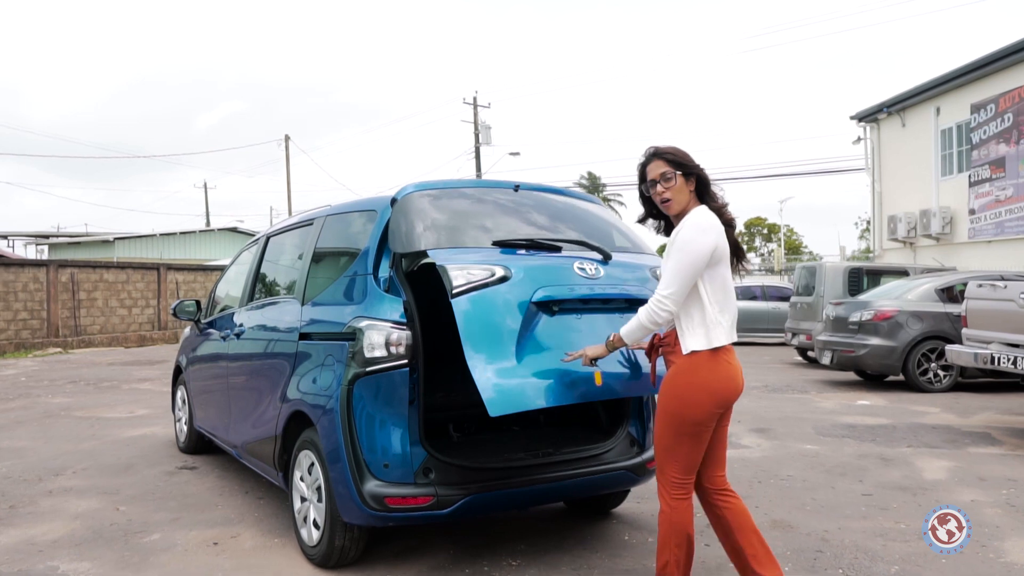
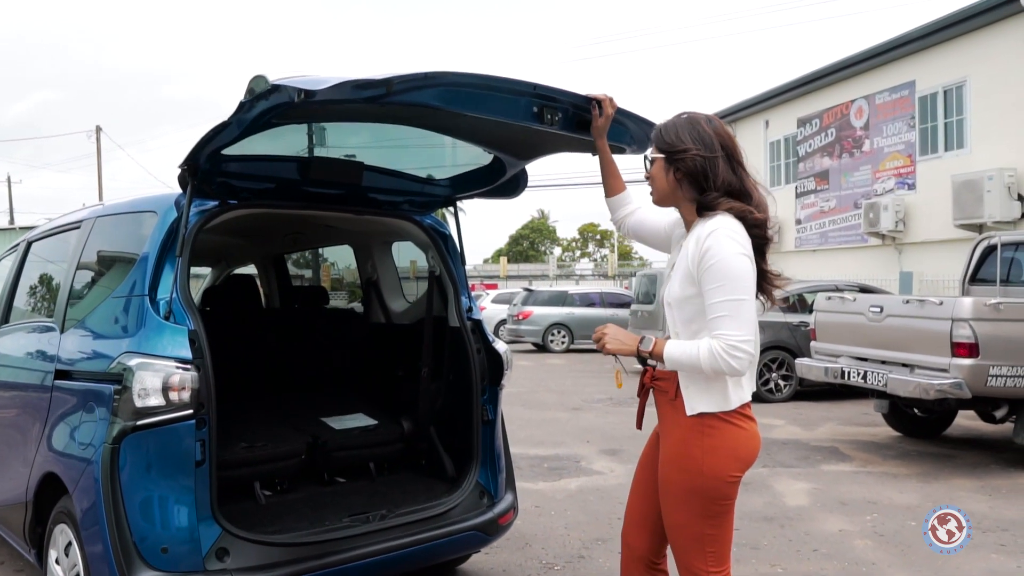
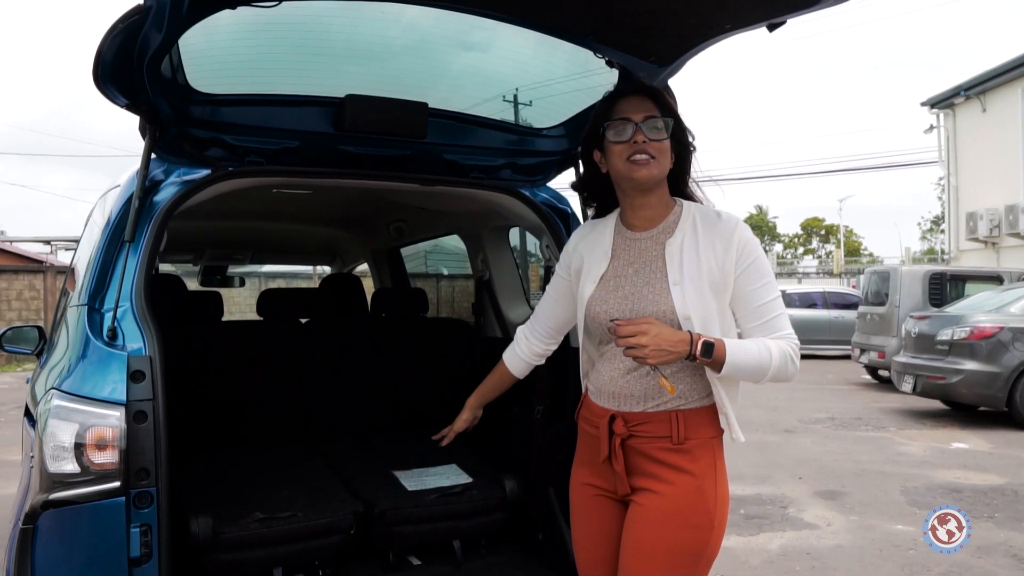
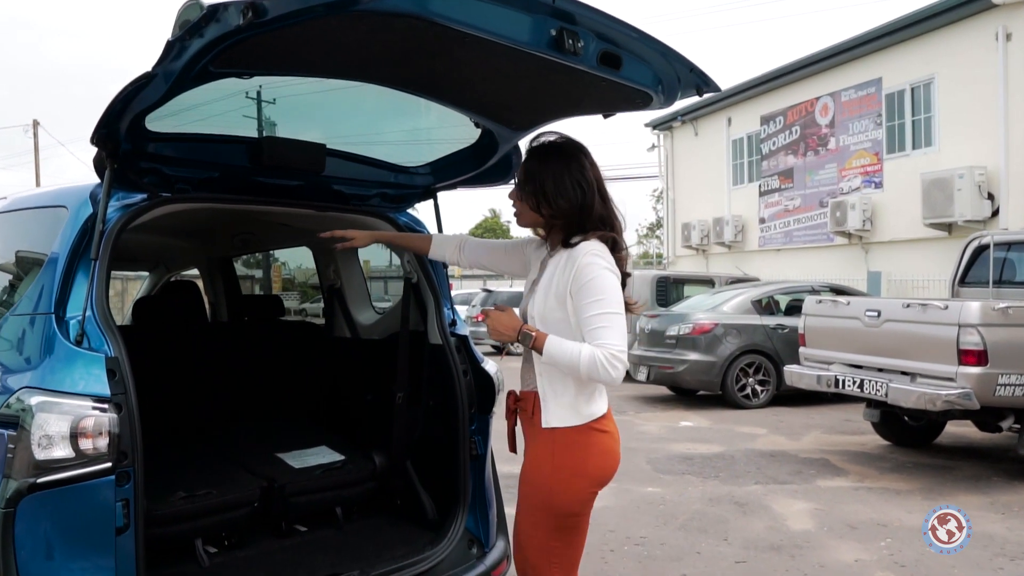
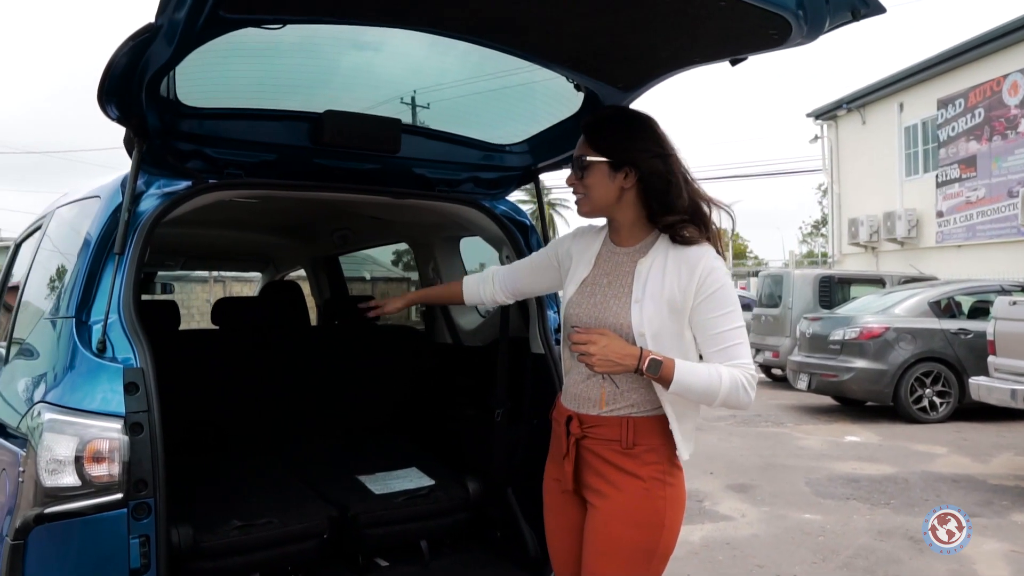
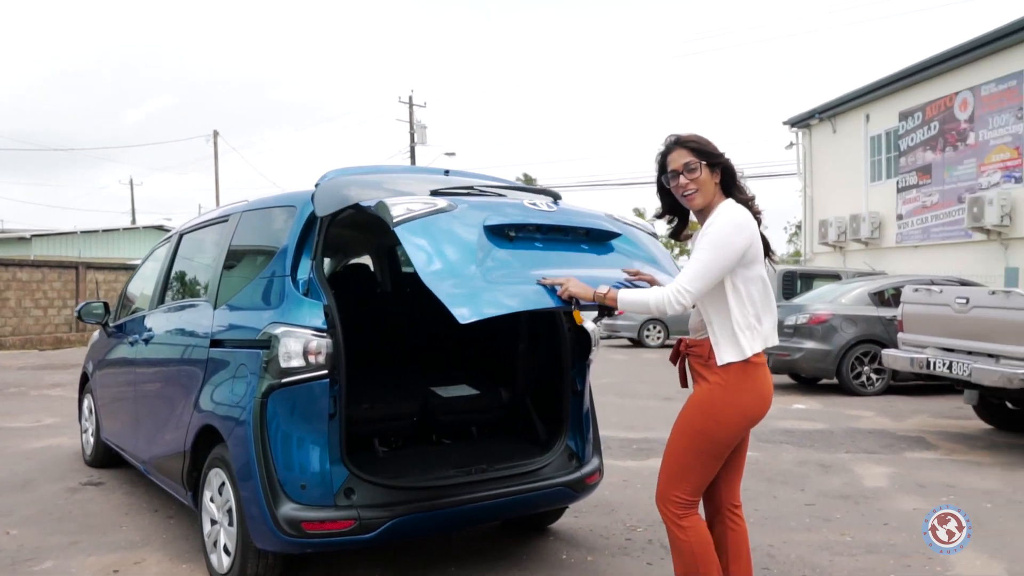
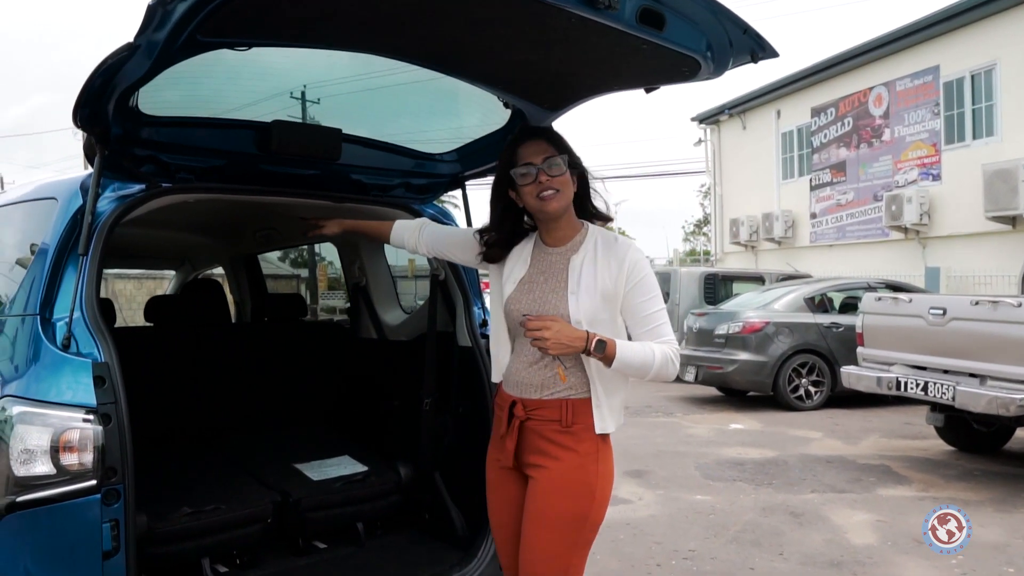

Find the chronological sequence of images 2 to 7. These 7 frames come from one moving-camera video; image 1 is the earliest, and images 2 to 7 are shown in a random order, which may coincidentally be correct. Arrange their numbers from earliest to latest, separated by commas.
6, 2, 4, 7, 5, 3
